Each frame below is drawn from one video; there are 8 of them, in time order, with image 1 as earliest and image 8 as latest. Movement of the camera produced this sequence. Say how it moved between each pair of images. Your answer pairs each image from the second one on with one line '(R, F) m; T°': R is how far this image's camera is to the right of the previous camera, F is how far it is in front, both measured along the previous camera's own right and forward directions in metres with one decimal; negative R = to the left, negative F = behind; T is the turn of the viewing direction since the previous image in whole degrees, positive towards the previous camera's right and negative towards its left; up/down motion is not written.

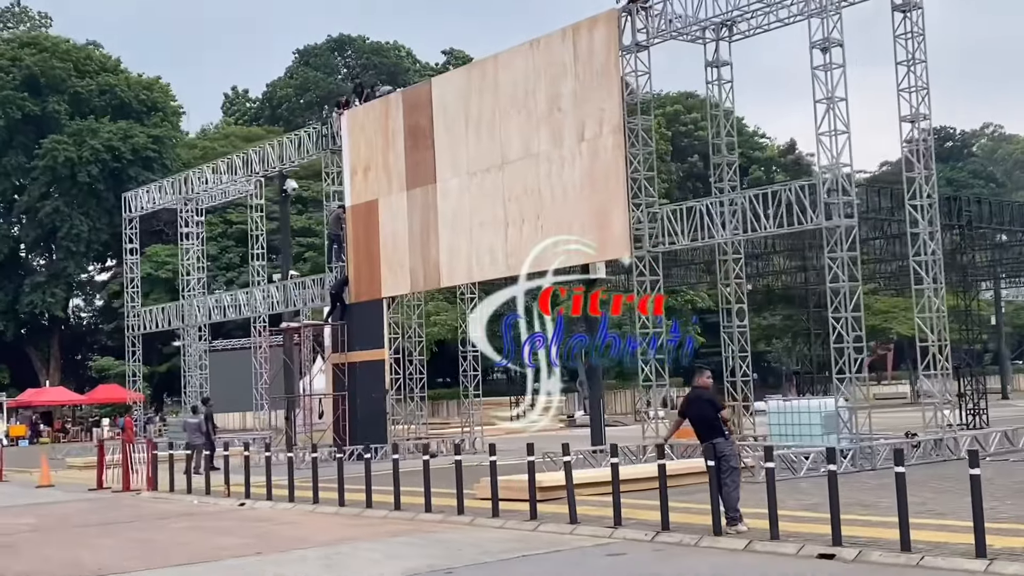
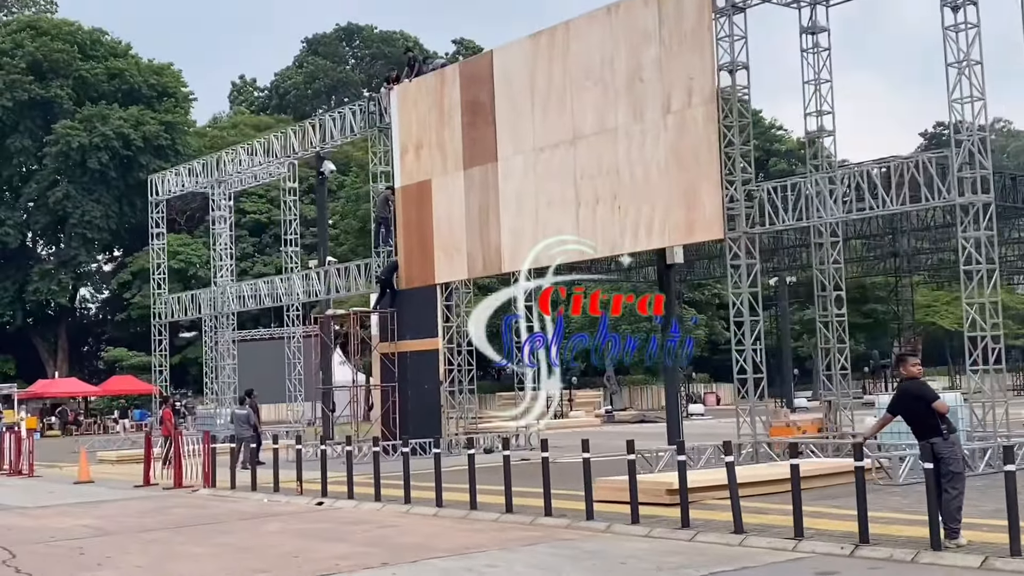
(-1.6, +1.8) m; 0°
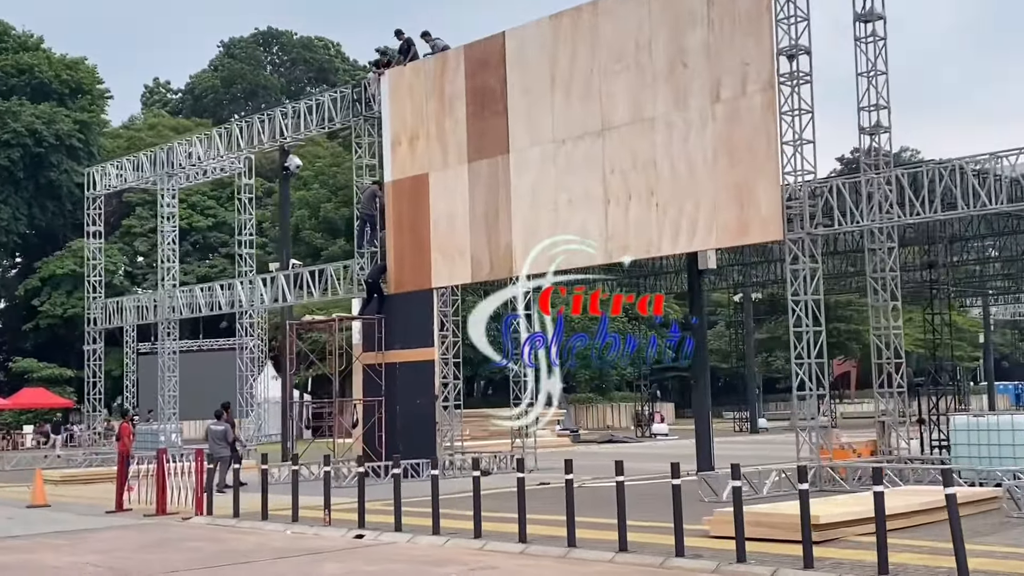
(-2.2, +2.5) m; +5°
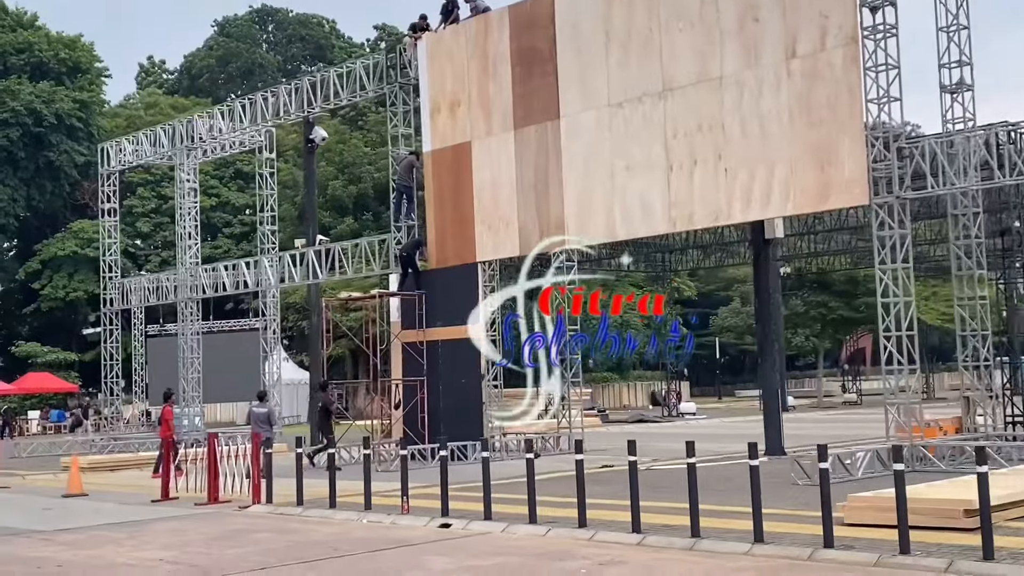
(-1.2, +1.2) m; 0°
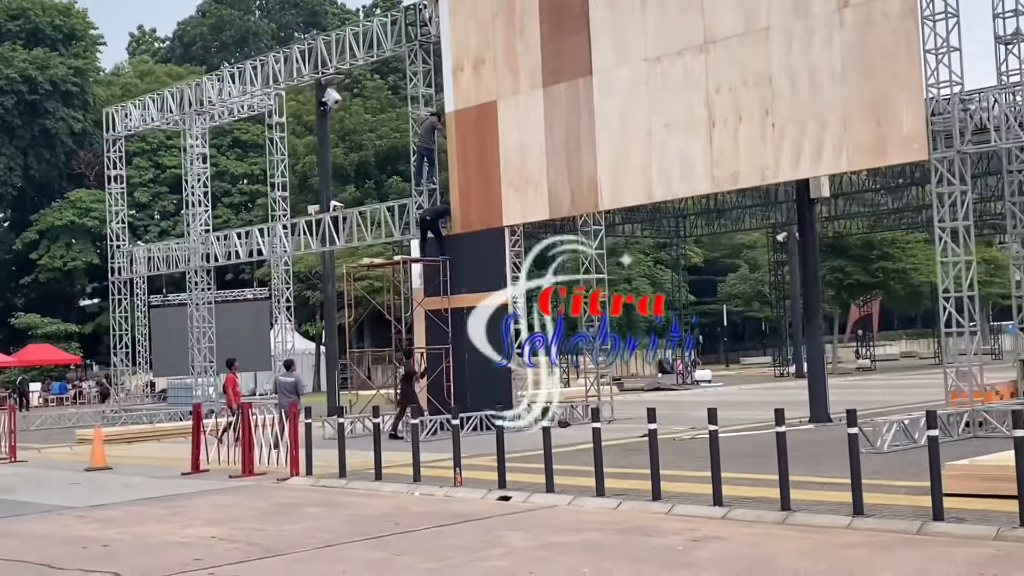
(-0.8, +0.8) m; 0°
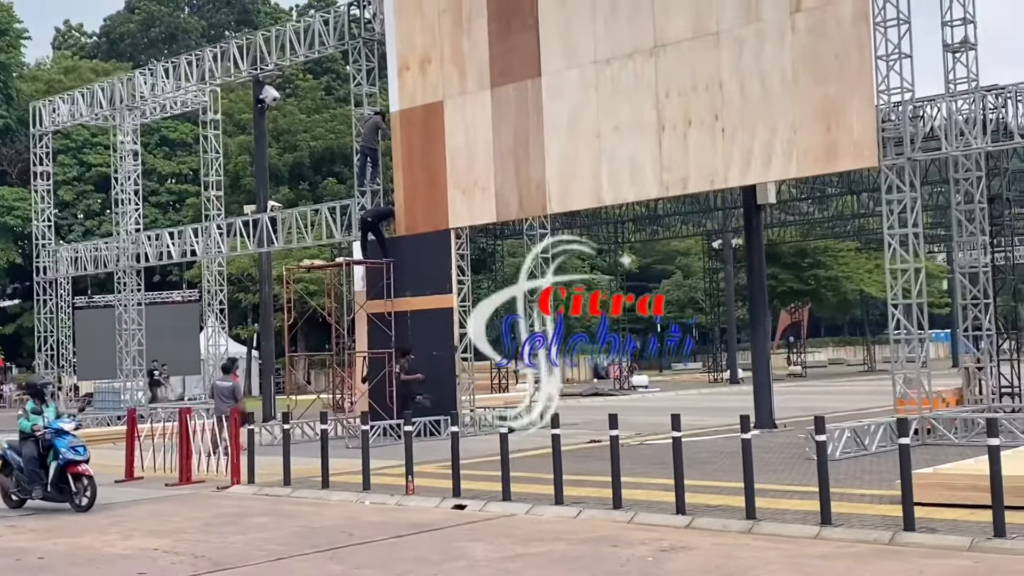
(-0.3, +0.4) m; +4°
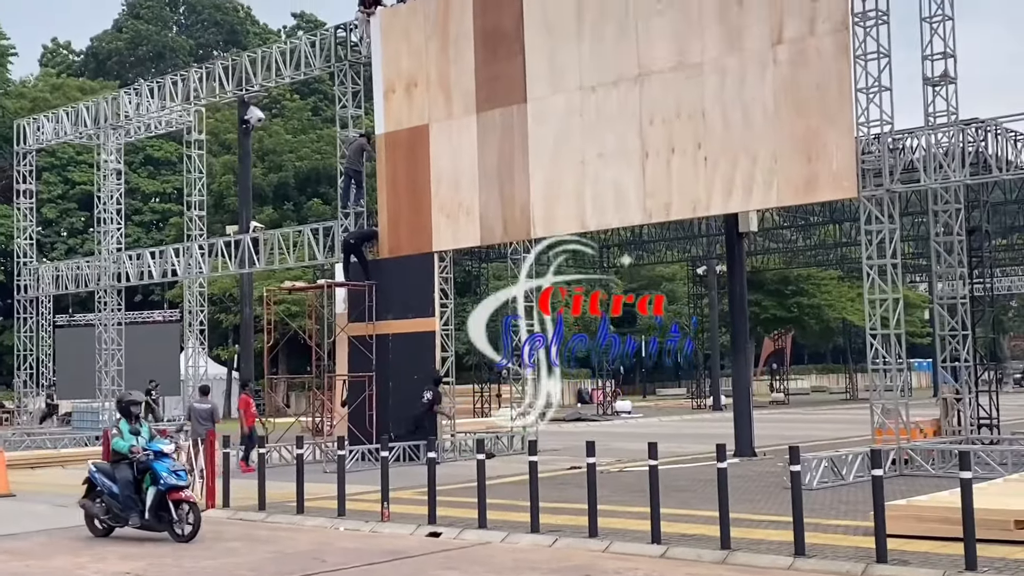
(+0.1, 0.0) m; +1°
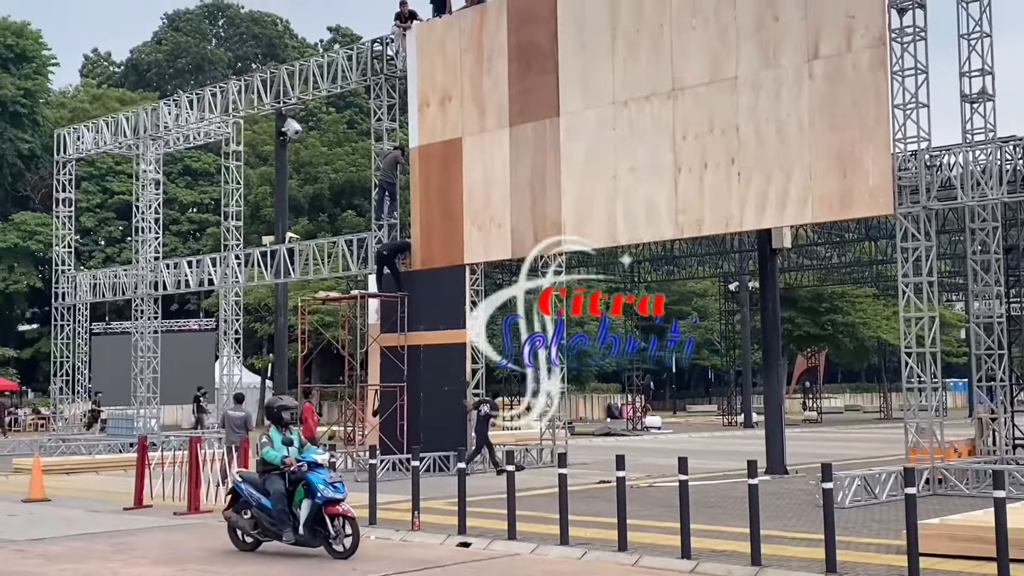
(0.0, 0.0) m; -2°
